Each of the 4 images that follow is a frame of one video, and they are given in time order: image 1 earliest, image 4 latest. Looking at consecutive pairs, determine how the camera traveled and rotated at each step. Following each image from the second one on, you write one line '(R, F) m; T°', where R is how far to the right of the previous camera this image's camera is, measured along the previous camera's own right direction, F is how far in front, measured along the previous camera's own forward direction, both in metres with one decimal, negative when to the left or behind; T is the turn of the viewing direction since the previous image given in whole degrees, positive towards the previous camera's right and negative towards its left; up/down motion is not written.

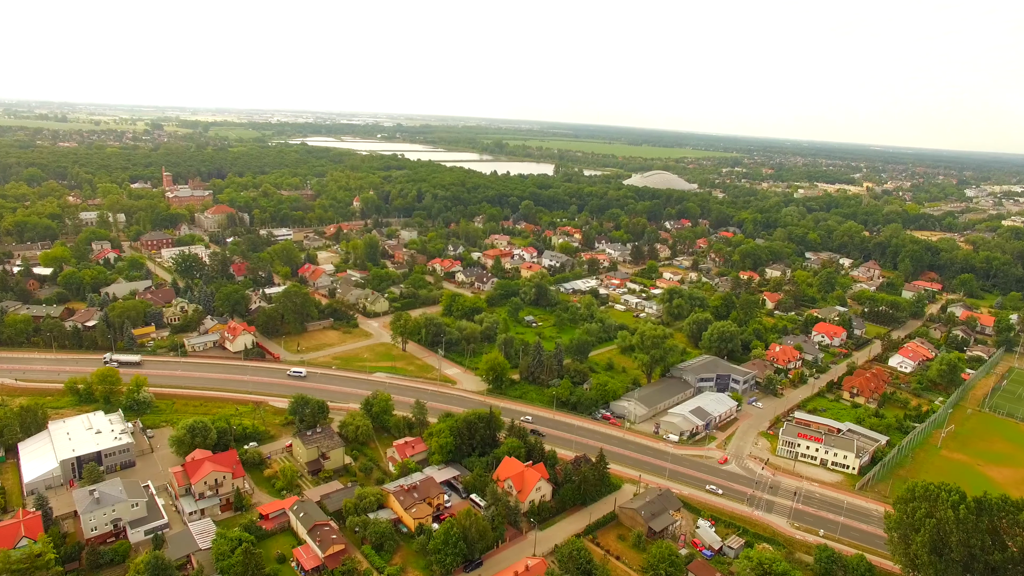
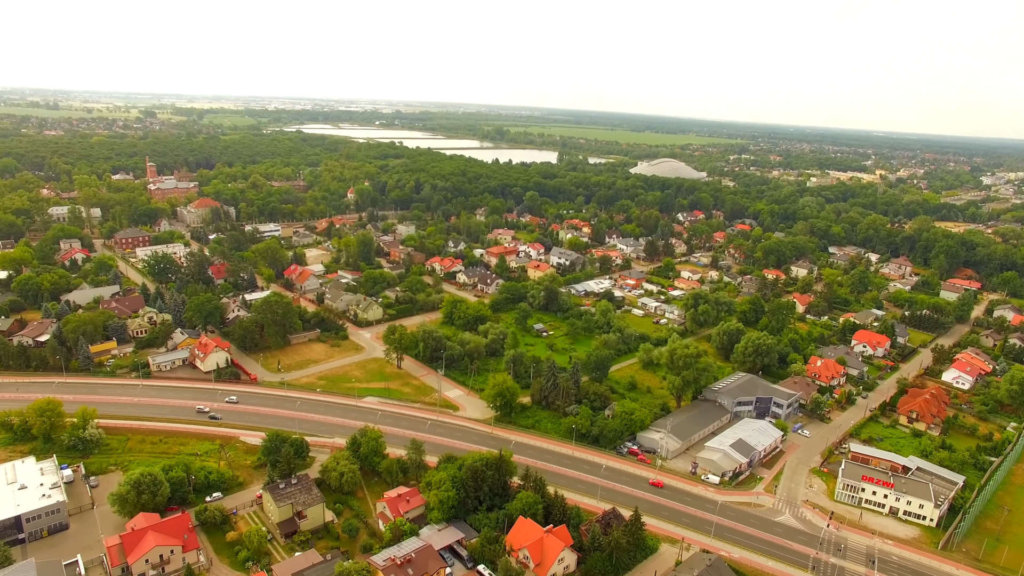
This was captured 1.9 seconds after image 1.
(-0.5, +4.5) m; 0°
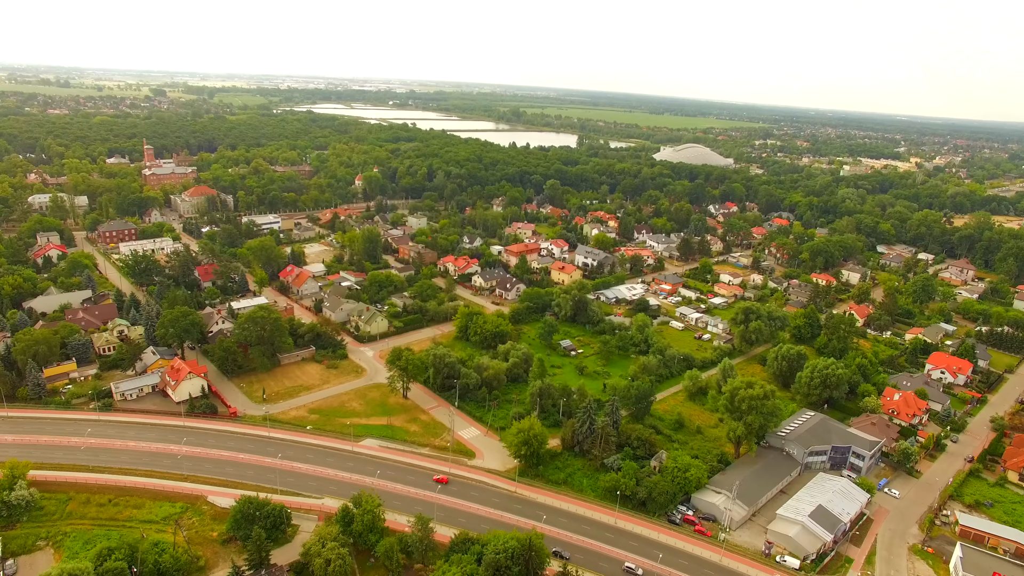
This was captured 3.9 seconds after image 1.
(-0.7, +5.1) m; -1°
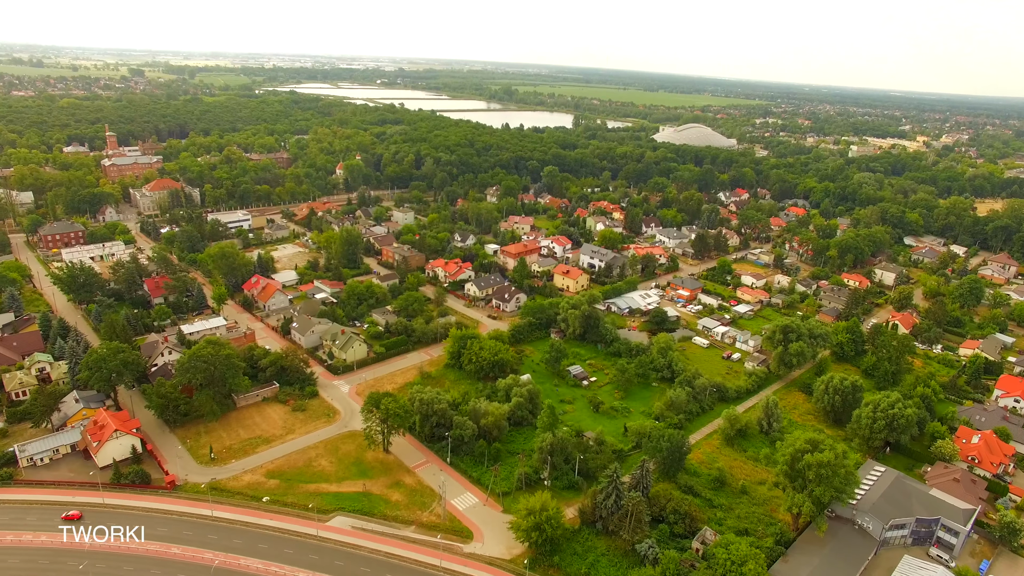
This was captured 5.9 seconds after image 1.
(-0.4, +5.3) m; +1°
